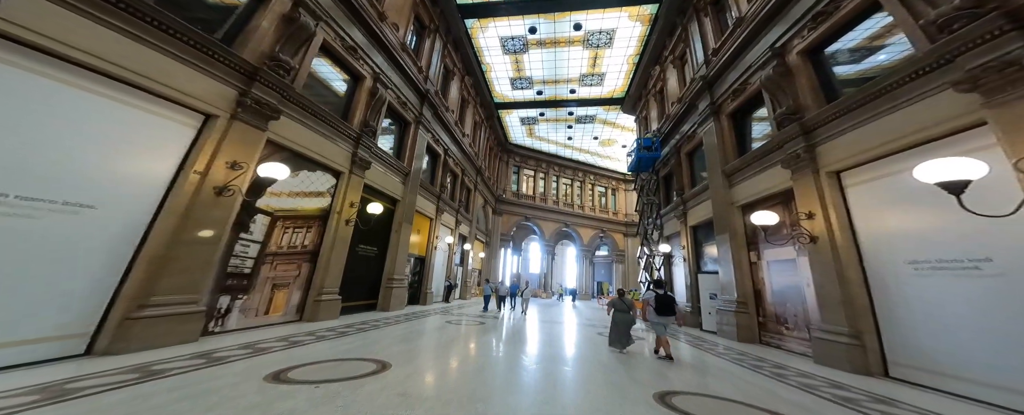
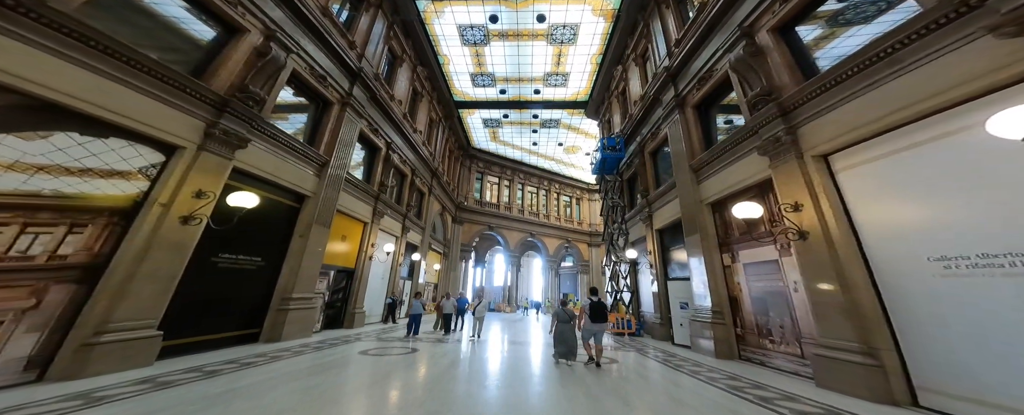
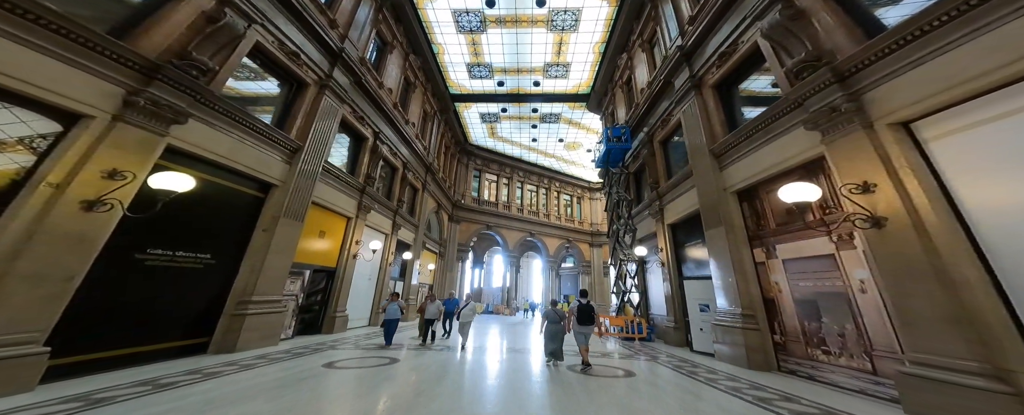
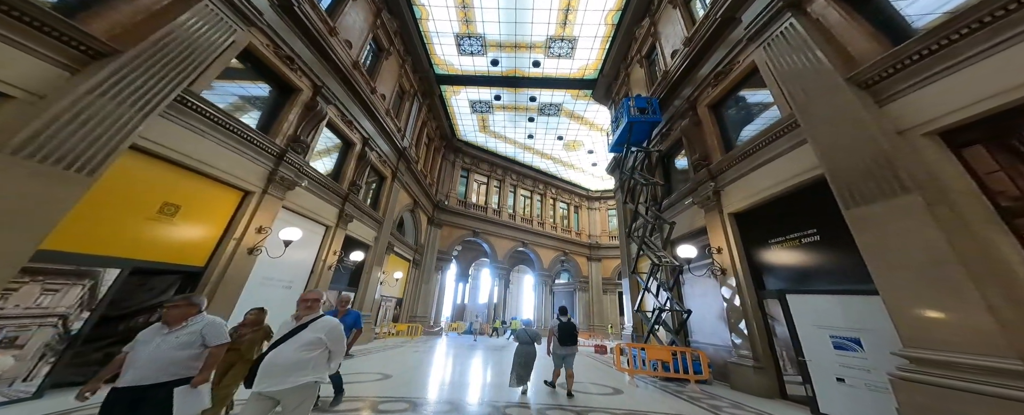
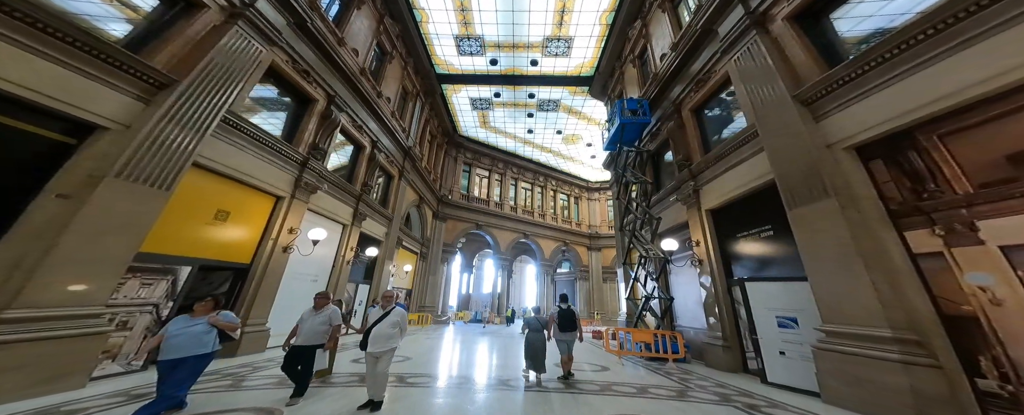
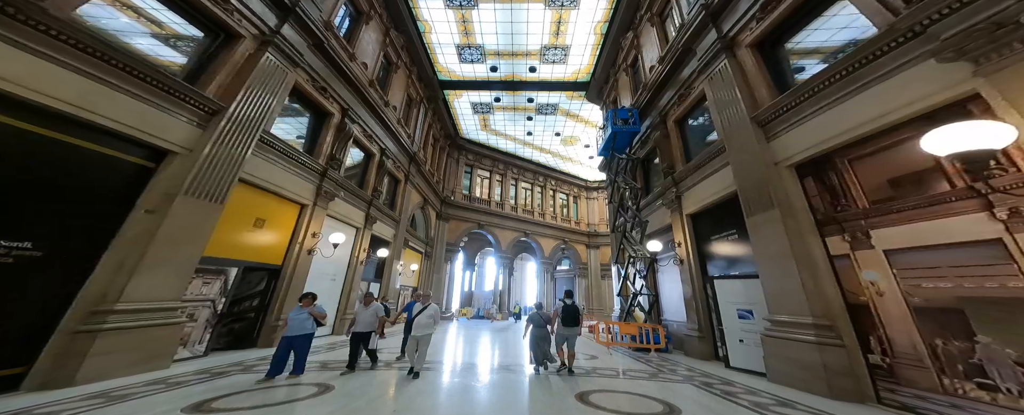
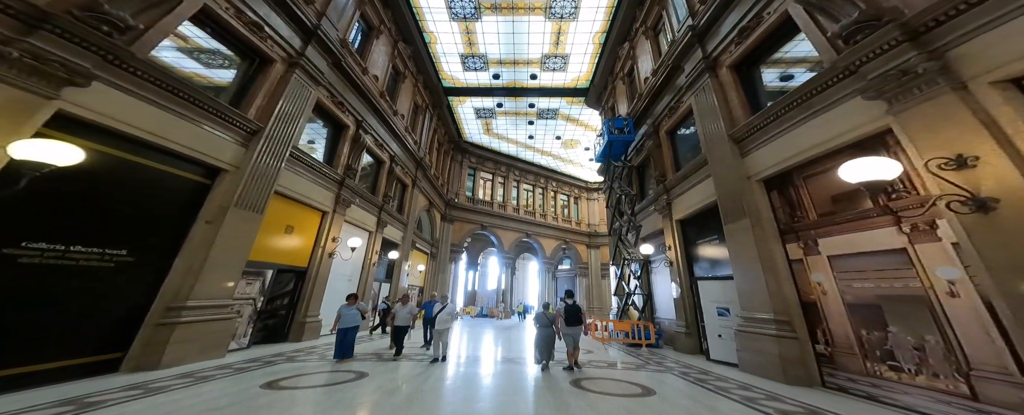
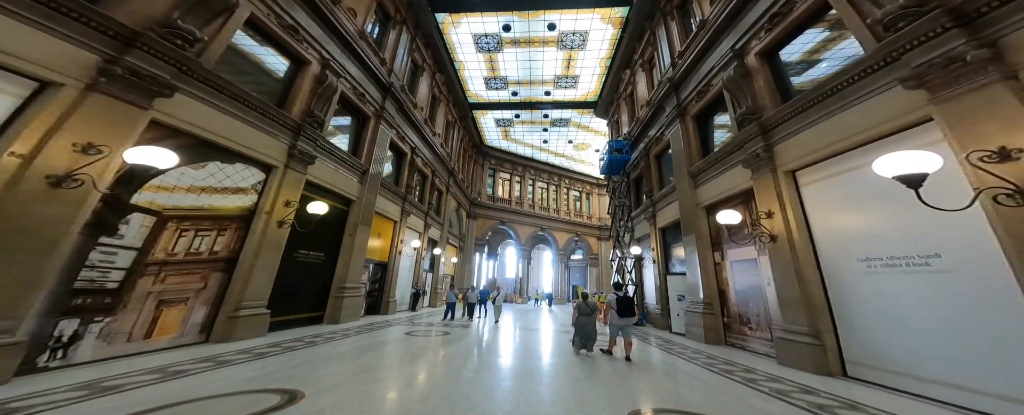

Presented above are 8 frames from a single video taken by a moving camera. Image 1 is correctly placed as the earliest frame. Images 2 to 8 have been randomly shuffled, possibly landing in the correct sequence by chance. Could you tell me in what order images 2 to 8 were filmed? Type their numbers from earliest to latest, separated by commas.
8, 2, 3, 7, 6, 5, 4
